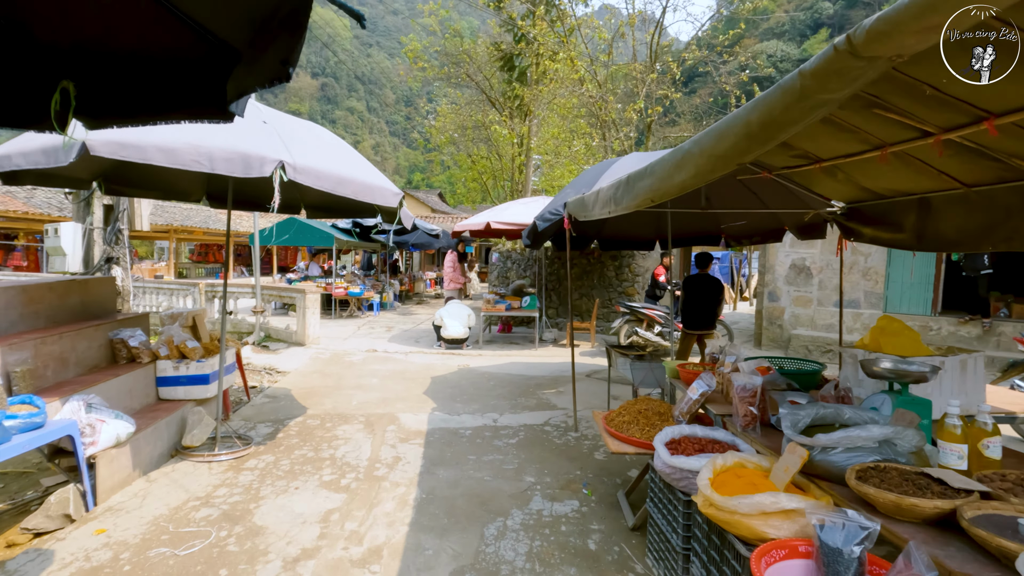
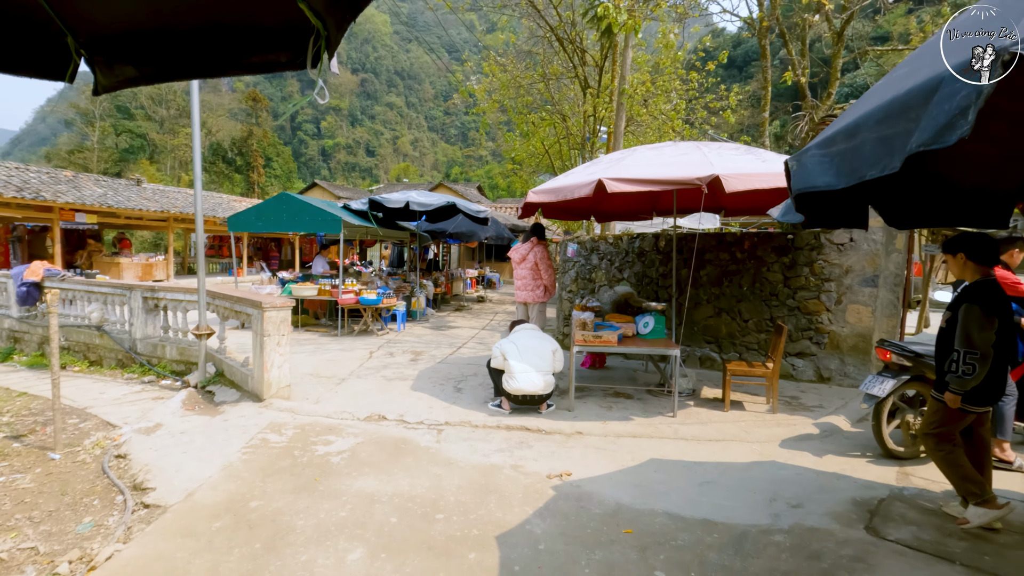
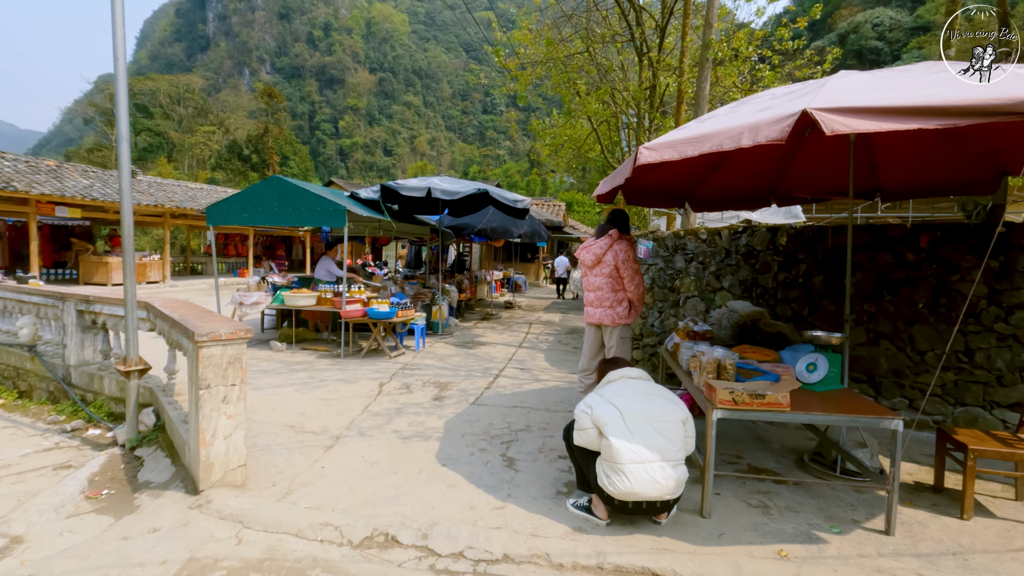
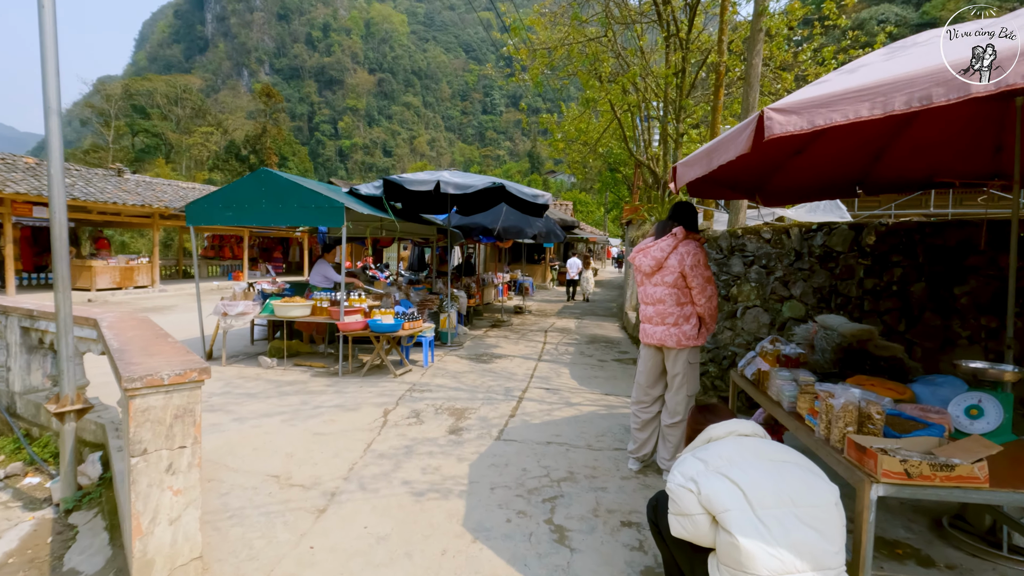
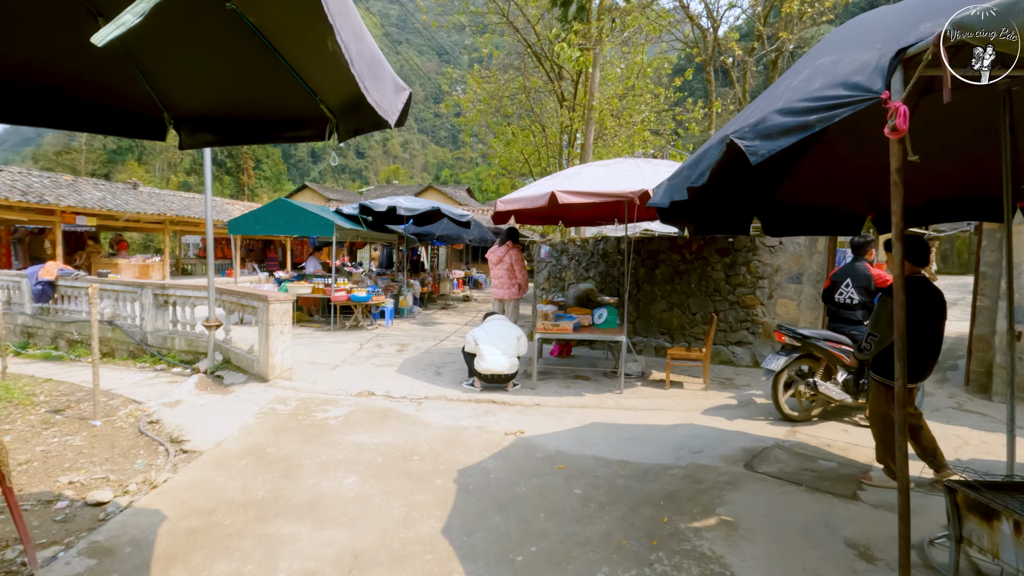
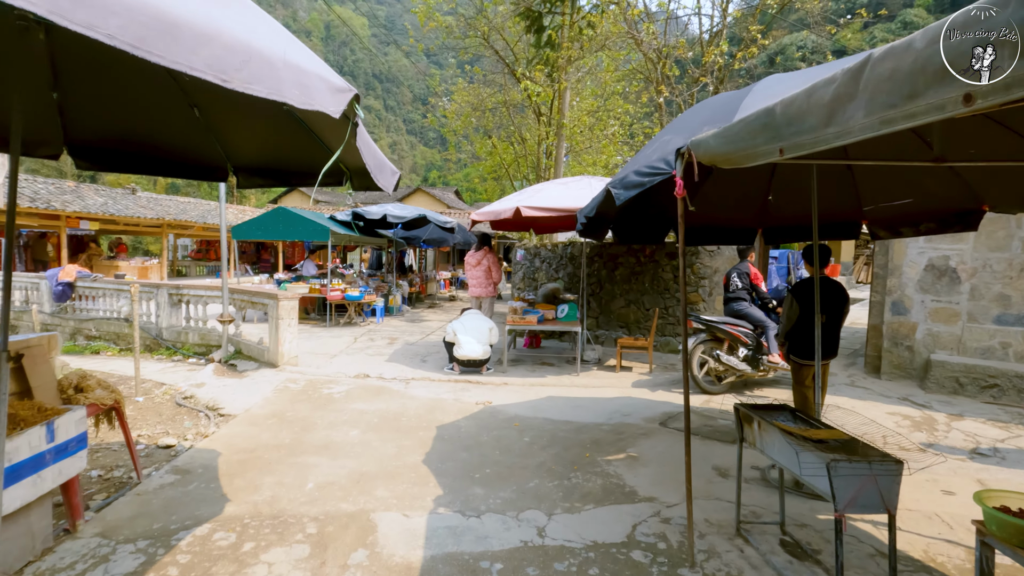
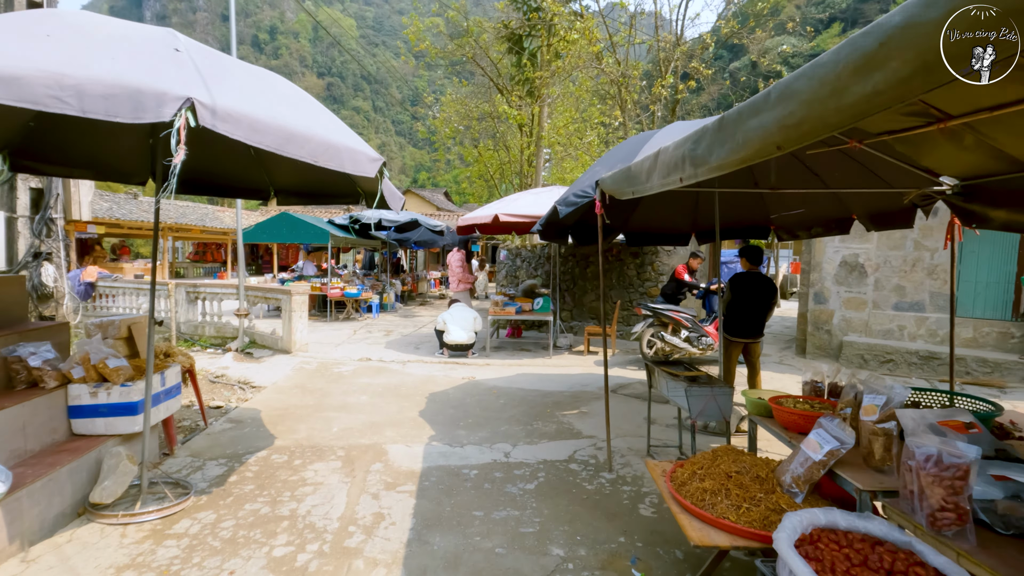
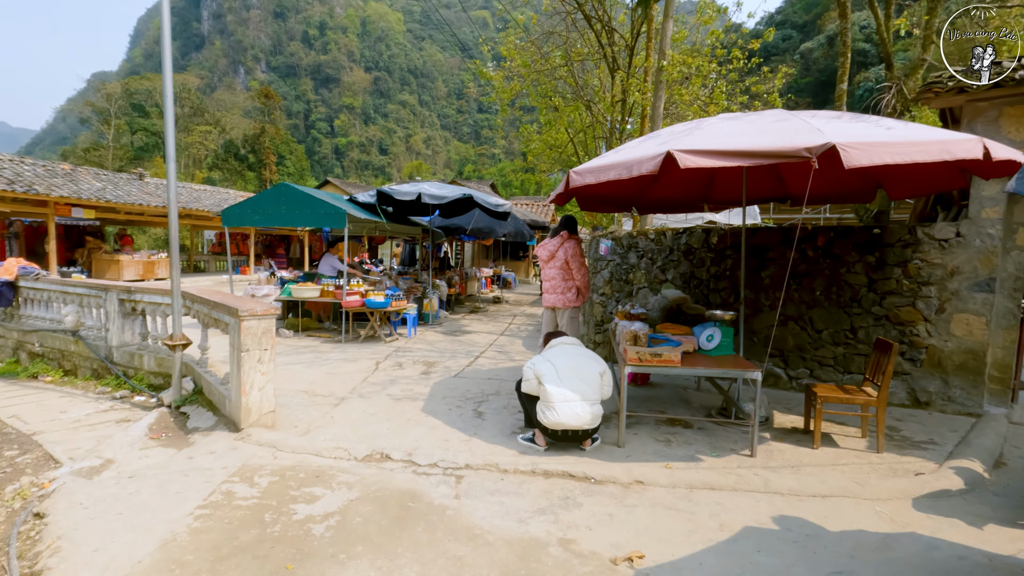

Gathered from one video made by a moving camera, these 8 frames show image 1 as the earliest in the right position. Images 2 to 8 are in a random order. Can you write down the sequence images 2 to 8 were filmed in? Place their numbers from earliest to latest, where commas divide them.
7, 6, 5, 2, 8, 3, 4
